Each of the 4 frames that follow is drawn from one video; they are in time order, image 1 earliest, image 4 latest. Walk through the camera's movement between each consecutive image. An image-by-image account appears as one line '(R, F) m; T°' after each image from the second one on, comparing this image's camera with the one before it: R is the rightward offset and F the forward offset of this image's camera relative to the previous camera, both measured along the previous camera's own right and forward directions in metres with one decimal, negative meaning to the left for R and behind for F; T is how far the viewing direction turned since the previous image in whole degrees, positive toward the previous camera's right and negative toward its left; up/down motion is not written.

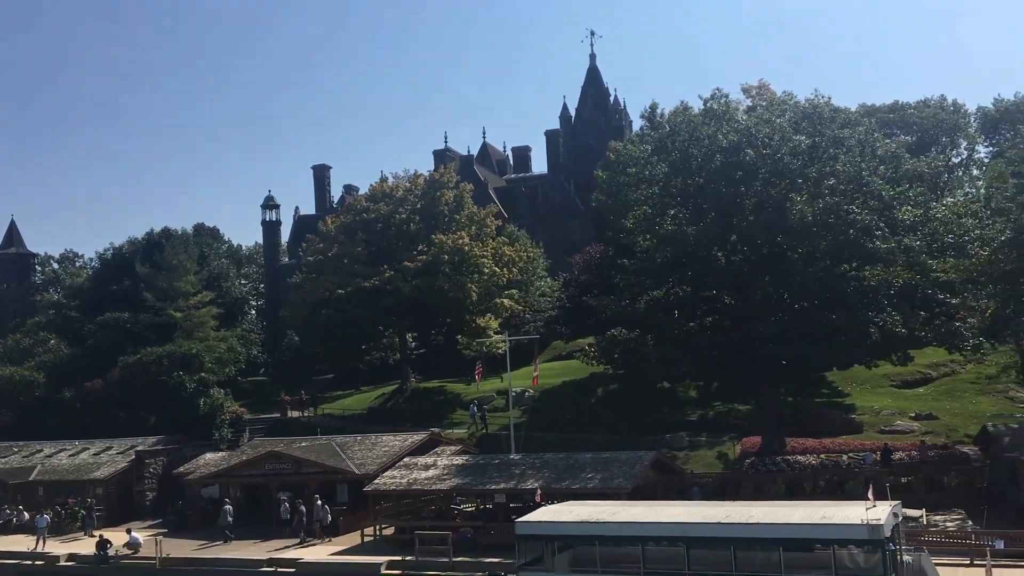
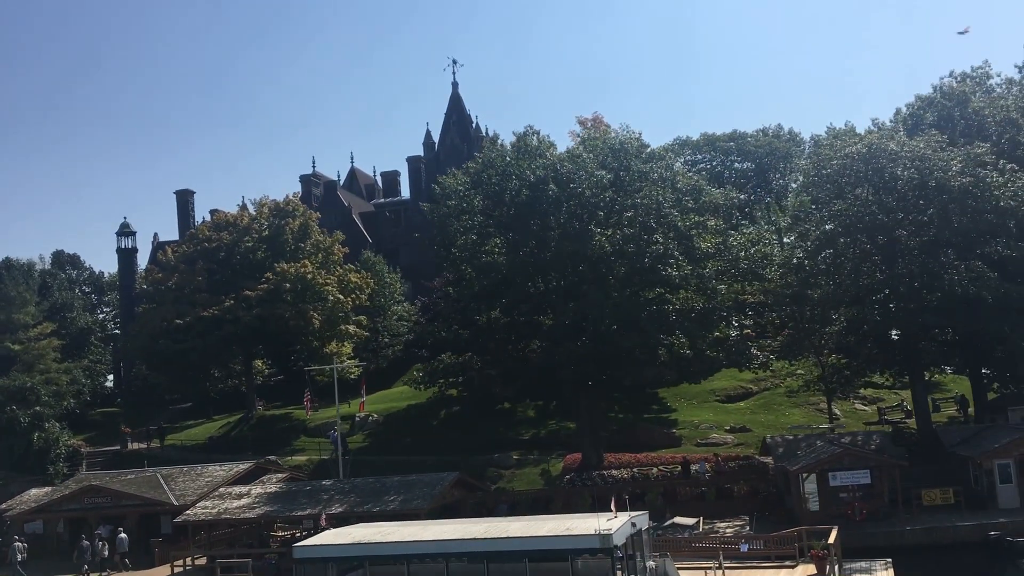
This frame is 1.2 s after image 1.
(+3.0, -1.8) m; +7°
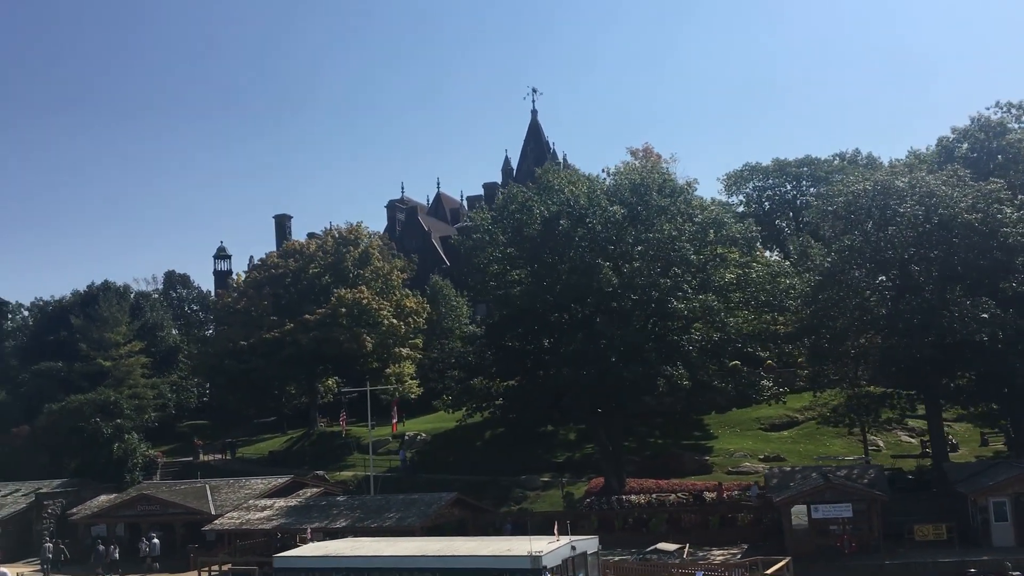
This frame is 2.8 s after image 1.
(+4.2, -1.8) m; -7°
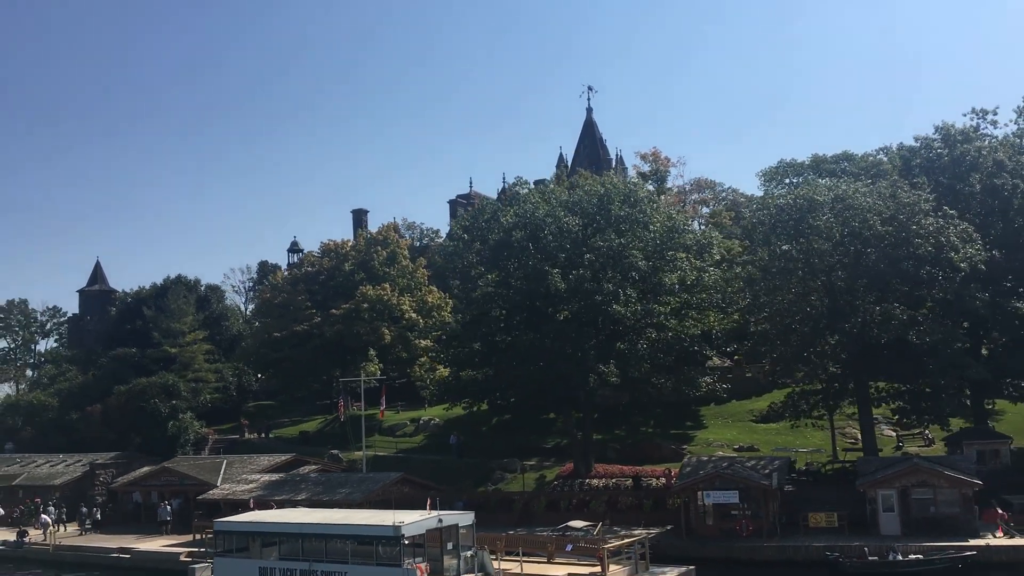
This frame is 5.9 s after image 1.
(+7.4, -4.0) m; -7°
